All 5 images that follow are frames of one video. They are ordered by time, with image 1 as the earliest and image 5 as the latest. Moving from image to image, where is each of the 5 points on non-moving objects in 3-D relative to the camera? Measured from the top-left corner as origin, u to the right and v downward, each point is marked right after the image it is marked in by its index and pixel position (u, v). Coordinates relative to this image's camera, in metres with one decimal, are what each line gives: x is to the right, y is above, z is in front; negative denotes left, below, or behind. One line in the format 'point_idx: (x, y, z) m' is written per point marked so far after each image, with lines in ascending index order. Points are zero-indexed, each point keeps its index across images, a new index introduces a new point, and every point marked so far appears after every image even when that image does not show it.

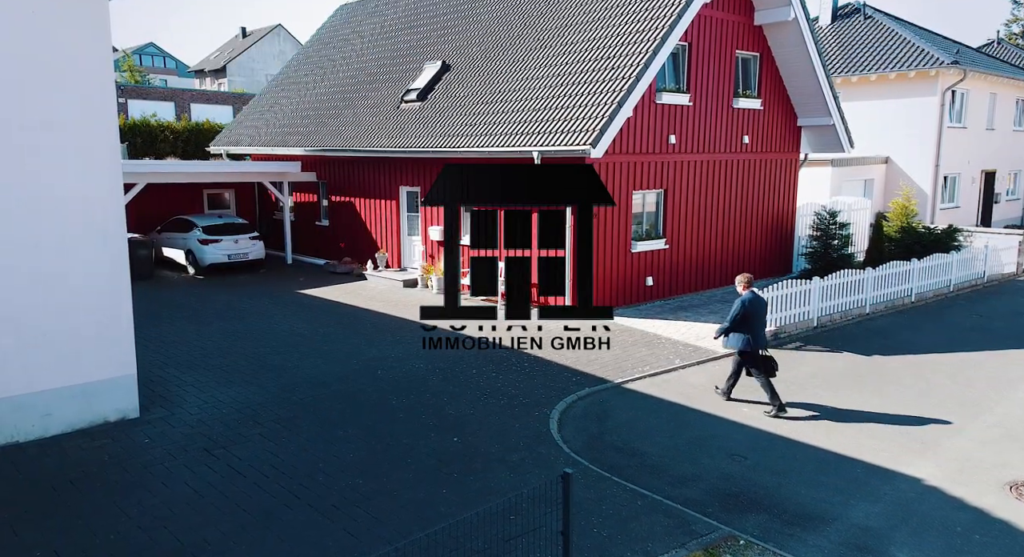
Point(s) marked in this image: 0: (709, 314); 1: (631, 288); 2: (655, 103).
0: (+3.6, -0.6, +14.7) m
1: (+2.3, -0.2, +15.3) m
2: (+2.7, +3.3, +15.1) m
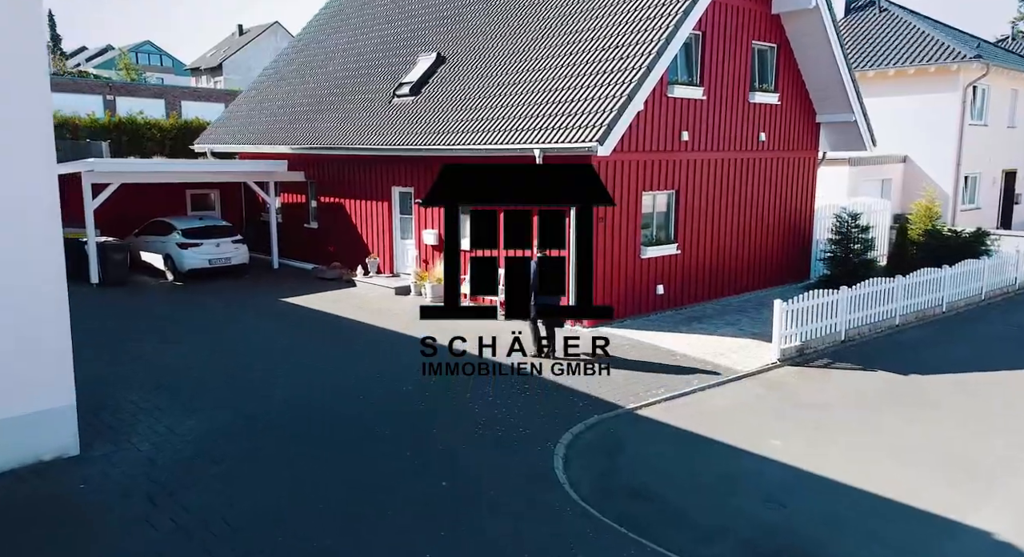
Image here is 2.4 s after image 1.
0: (+3.6, -0.8, +13.5) m
1: (+2.3, -0.3, +14.1) m
2: (+2.7, +3.2, +13.9) m
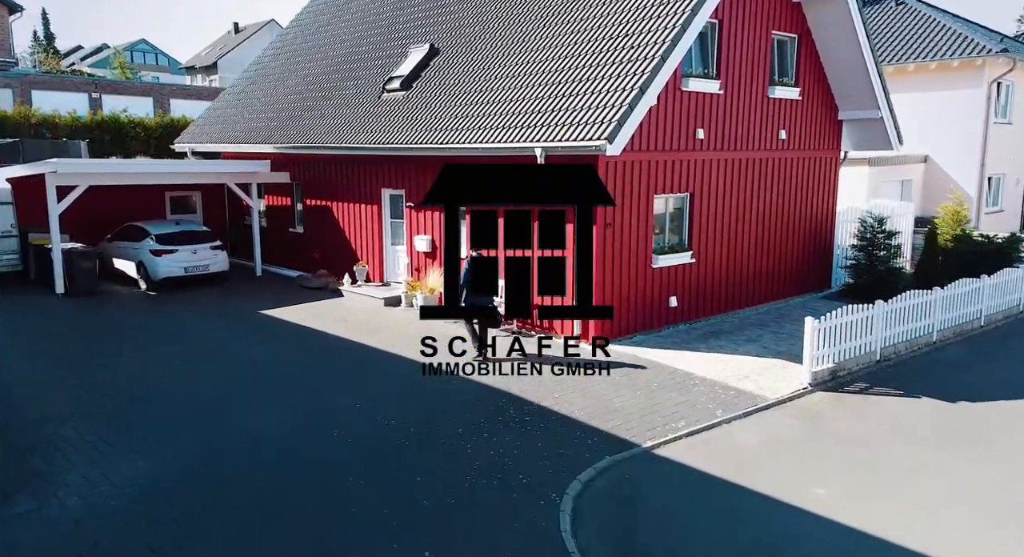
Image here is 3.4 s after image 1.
0: (+3.6, -1.0, +12.2) m
1: (+2.3, -0.5, +12.9) m
2: (+2.7, +3.0, +12.7) m
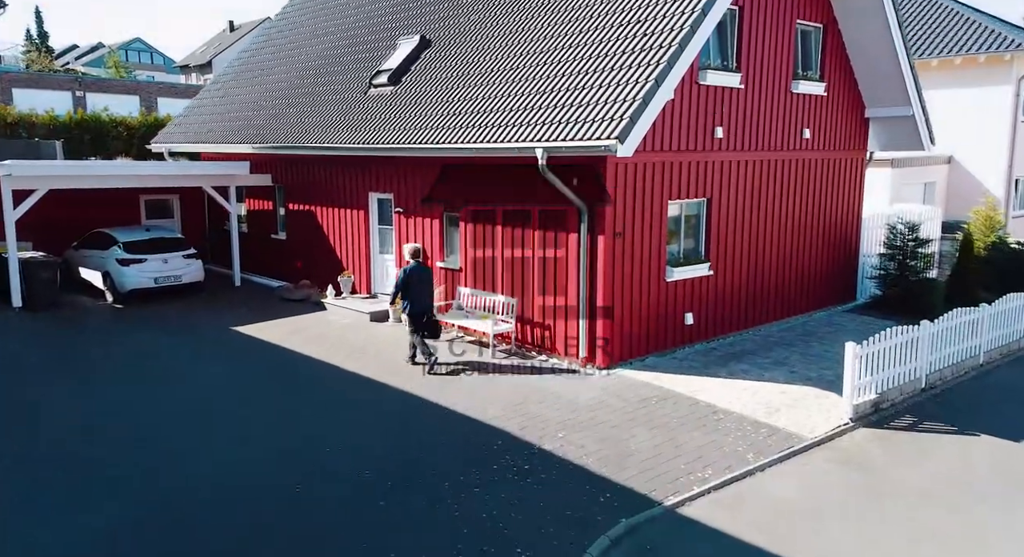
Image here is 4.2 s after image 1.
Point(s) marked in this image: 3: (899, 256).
0: (+3.6, -1.2, +10.9) m
1: (+2.3, -0.7, +11.6) m
2: (+2.6, +2.8, +11.4) m
3: (+7.2, +0.4, +14.8) m
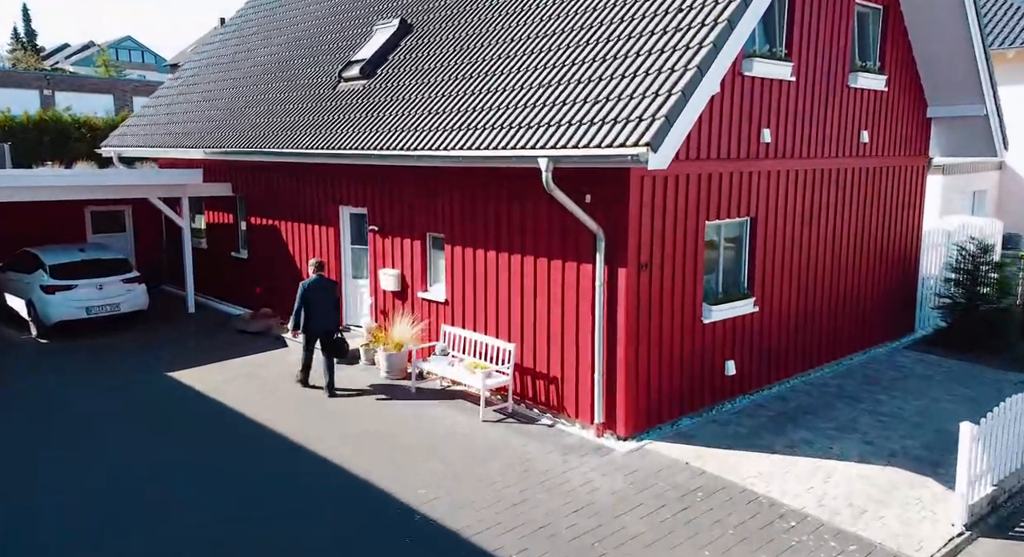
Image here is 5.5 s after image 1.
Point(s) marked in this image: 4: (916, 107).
0: (+3.6, -1.6, +8.6) m
1: (+2.2, -1.2, +9.3) m
2: (+2.6, +2.3, +9.0) m
3: (+7.2, -0.1, +12.5) m
4: (+6.3, +2.7, +12.5) m
